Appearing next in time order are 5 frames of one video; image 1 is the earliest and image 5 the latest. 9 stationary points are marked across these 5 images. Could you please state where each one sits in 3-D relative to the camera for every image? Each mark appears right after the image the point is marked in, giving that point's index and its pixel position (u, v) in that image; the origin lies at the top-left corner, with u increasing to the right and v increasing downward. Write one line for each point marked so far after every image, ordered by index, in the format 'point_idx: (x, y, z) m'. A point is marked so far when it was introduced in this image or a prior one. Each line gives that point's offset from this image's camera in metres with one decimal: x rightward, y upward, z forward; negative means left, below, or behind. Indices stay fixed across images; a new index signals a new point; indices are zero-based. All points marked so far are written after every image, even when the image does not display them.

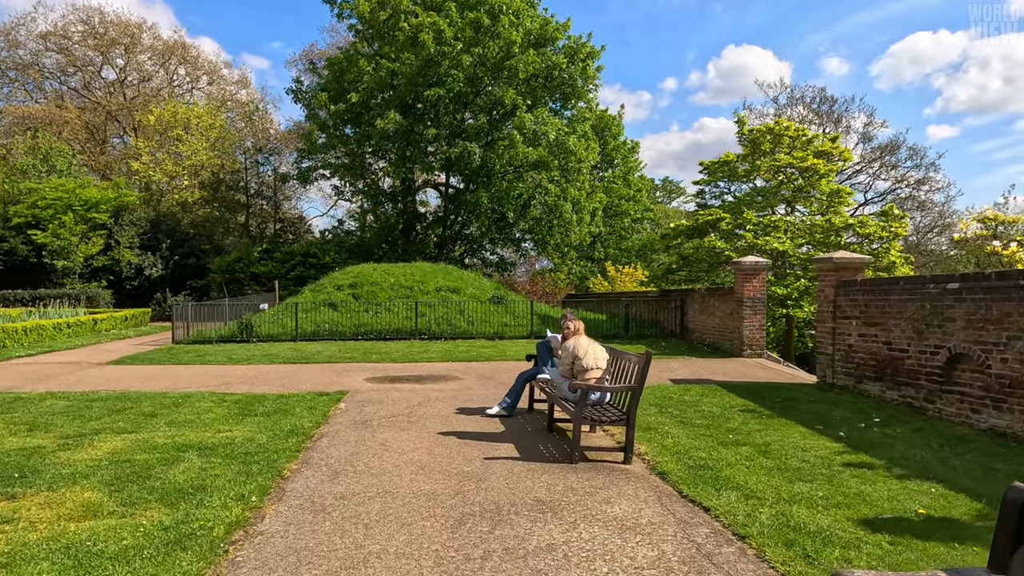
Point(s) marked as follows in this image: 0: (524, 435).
0: (+0.1, -1.5, +7.0) m
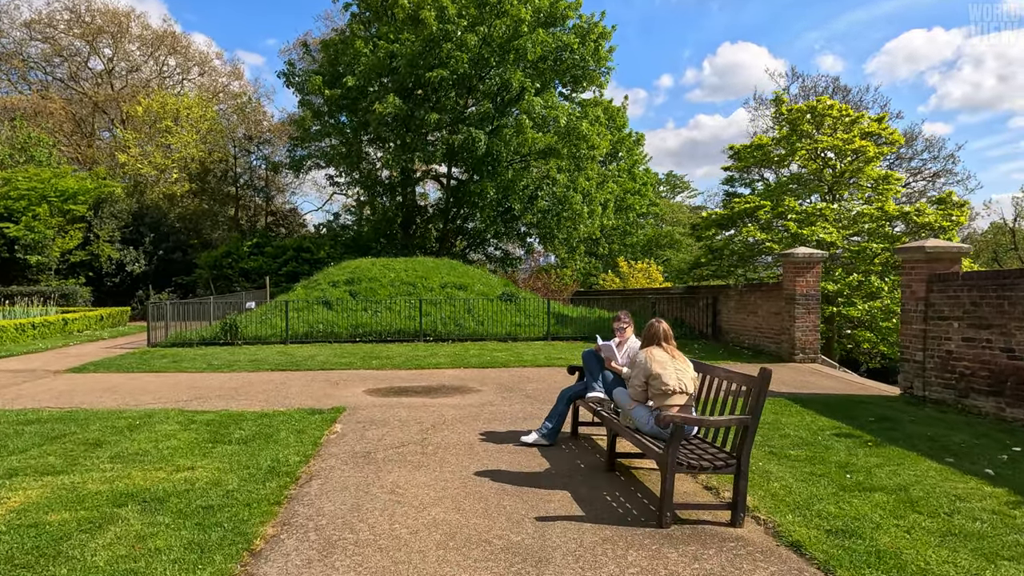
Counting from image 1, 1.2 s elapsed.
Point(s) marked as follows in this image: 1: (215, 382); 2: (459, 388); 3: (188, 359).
0: (+0.5, -1.5, +5.3) m
1: (-4.6, -1.4, +10.3) m
2: (-0.7, -1.4, +9.6) m
3: (-6.2, -1.4, +12.8) m
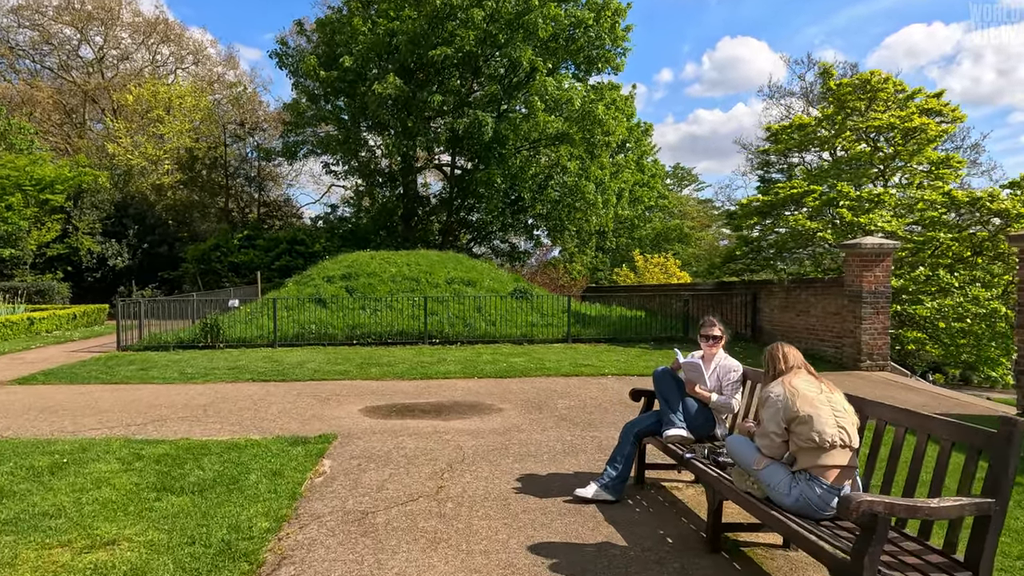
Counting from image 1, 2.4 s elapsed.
0: (+0.9, -1.5, +3.6) m
1: (-4.2, -1.4, +8.6) m
2: (-0.4, -1.4, +7.9) m
3: (-5.9, -1.3, +11.1) m
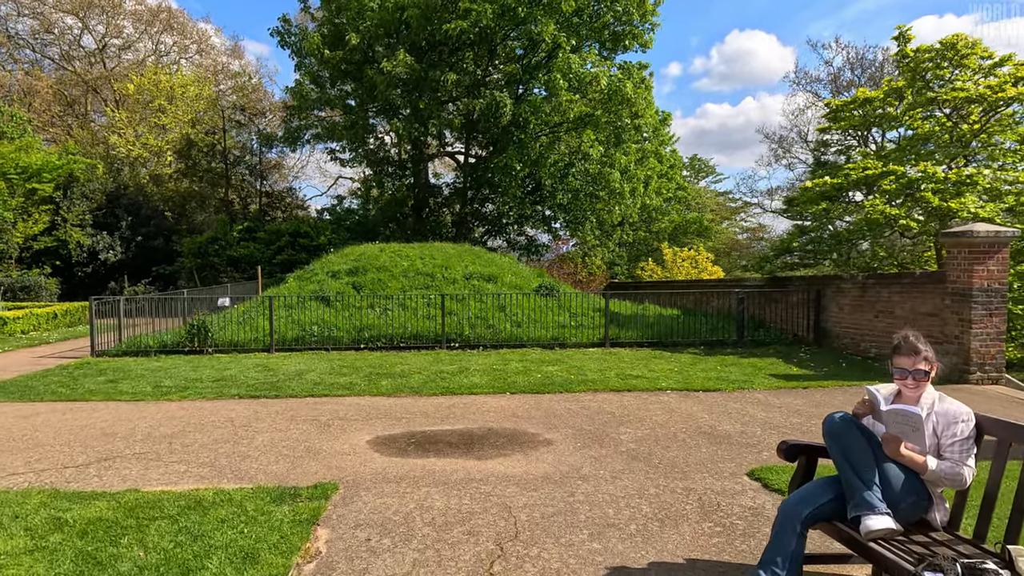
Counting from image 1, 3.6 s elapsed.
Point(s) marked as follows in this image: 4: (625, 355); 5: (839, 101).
0: (+1.3, -1.5, +1.9) m
1: (-3.8, -1.4, +6.9) m
2: (+0.1, -1.4, +6.2) m
3: (-5.4, -1.3, +9.5) m
4: (+1.9, -1.1, +11.1) m
5: (+6.9, +4.0, +14.1) m
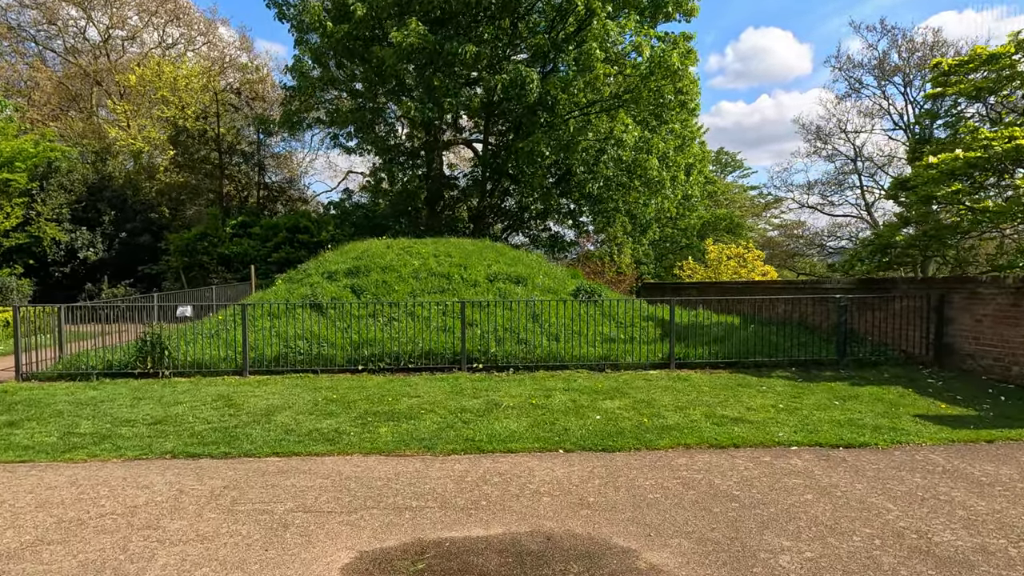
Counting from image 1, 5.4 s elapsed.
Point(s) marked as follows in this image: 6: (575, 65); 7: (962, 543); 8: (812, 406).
0: (+1.6, -1.6, -0.7) m
1: (-3.3, -1.4, +4.4) m
2: (+0.5, -1.5, +3.6) m
3: (-4.9, -1.3, +7.0) m
4: (+2.4, -1.2, +8.5) m
5: (+7.5, +3.9, +11.4) m
6: (+1.9, +6.4, +19.1) m
7: (+2.6, -1.4, +3.8) m
8: (+3.3, -1.3, +7.4) m
